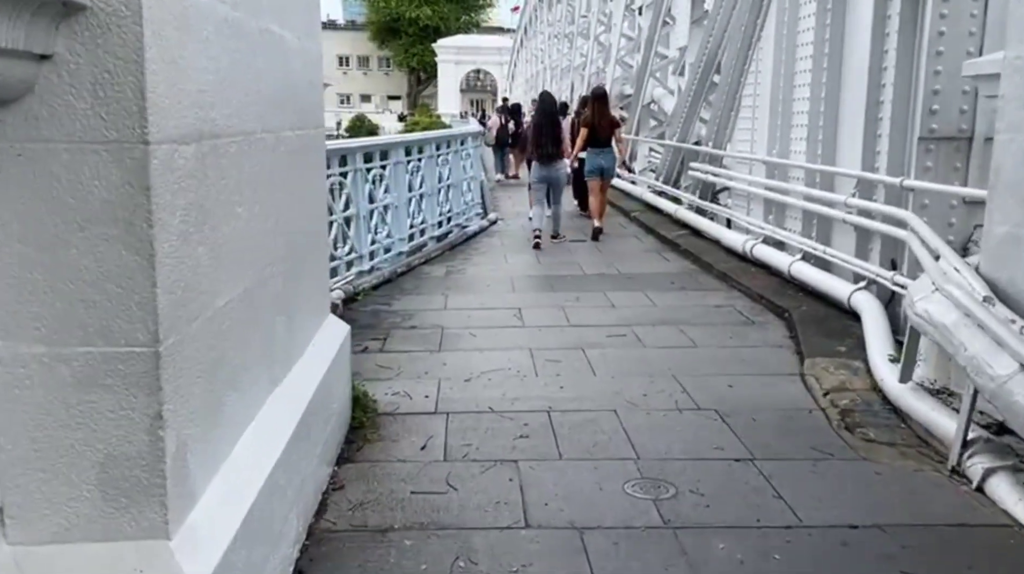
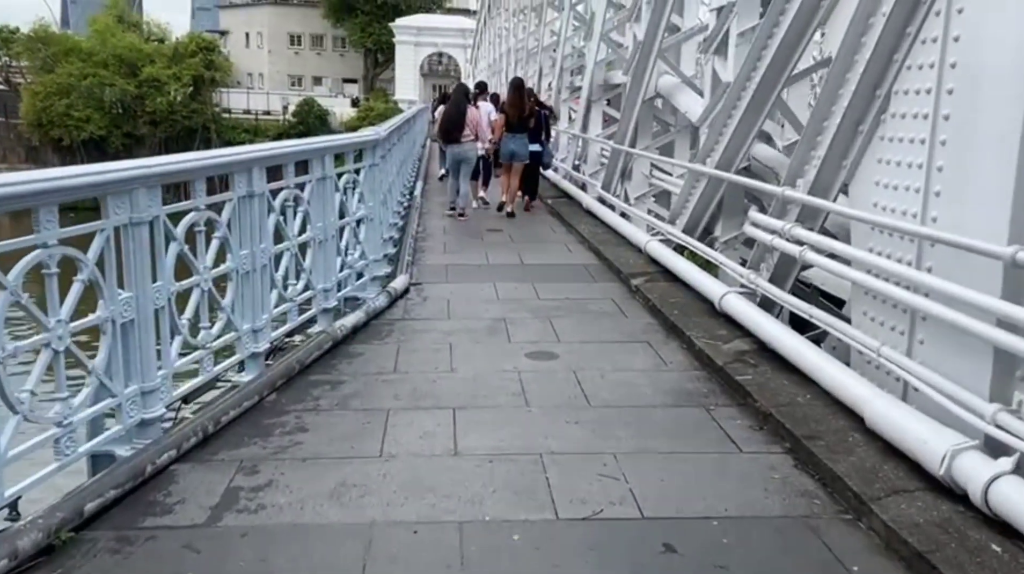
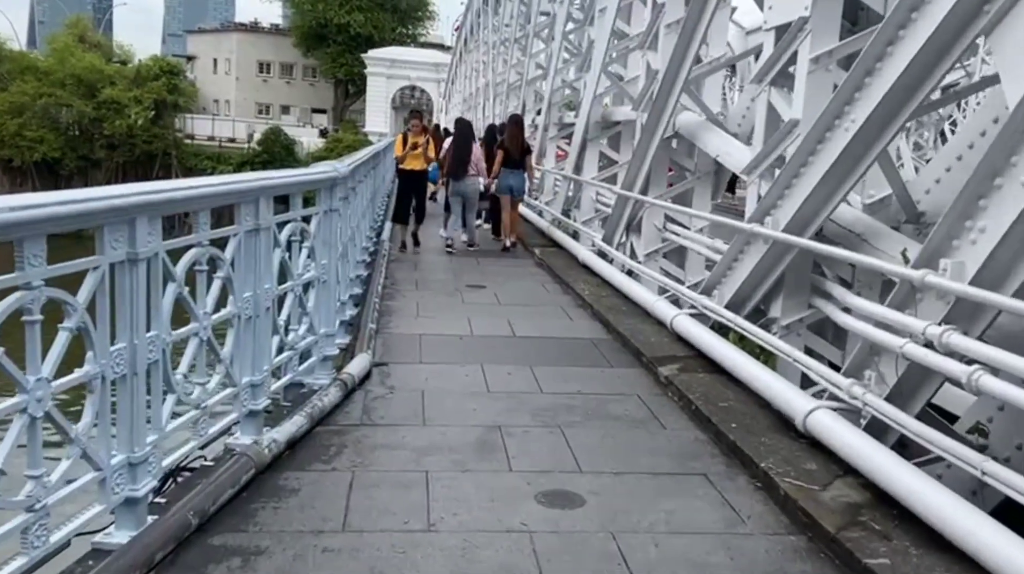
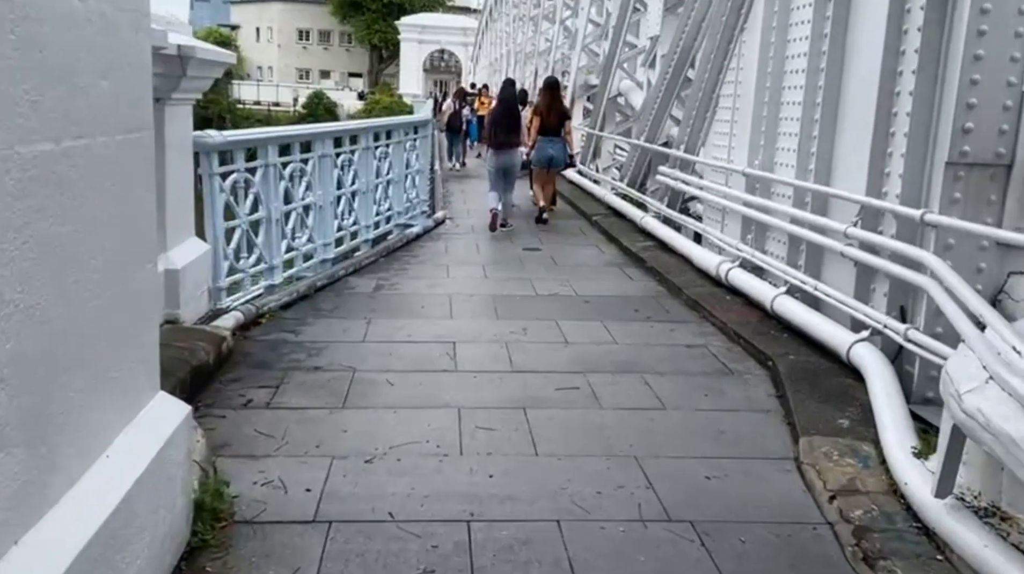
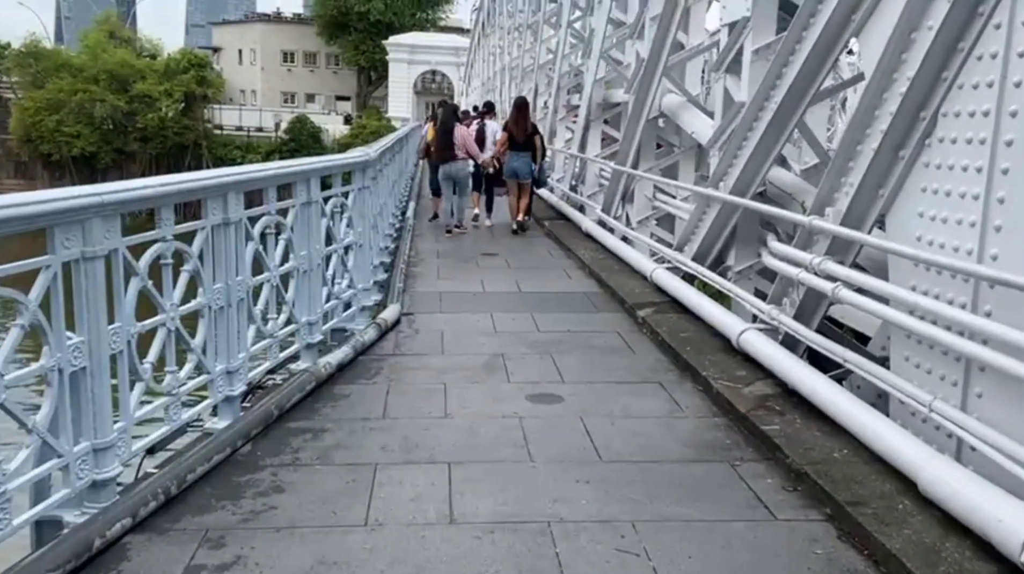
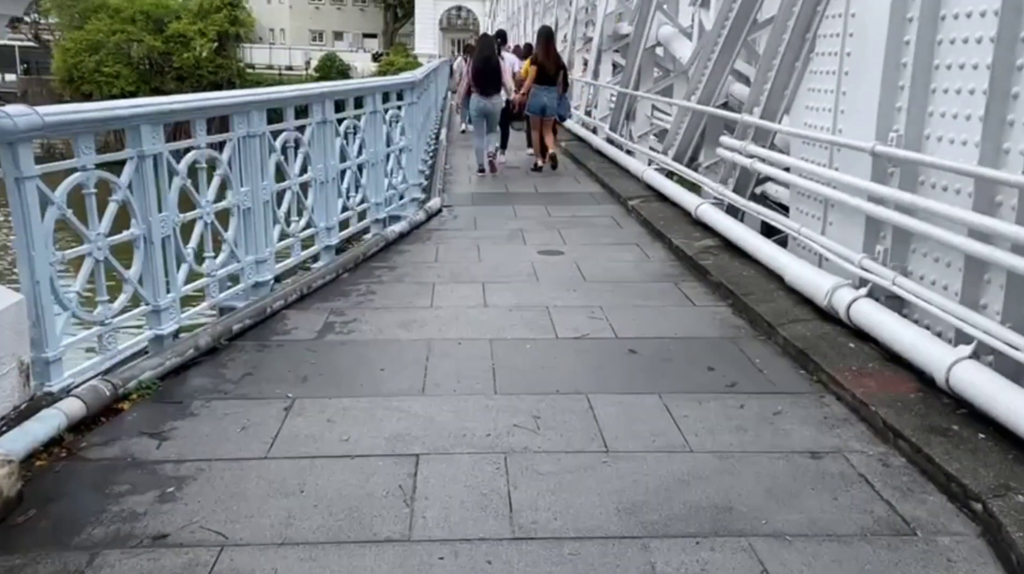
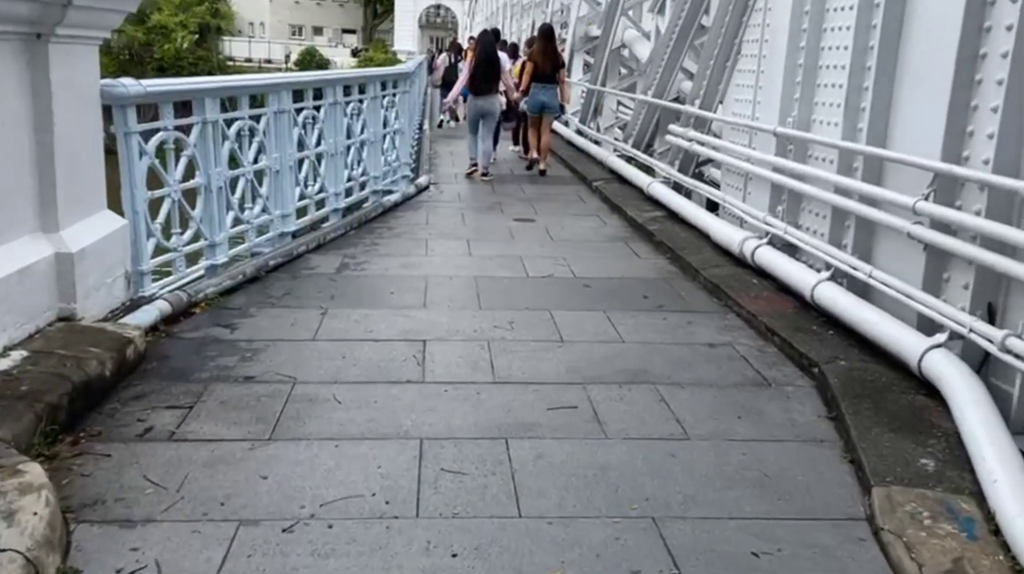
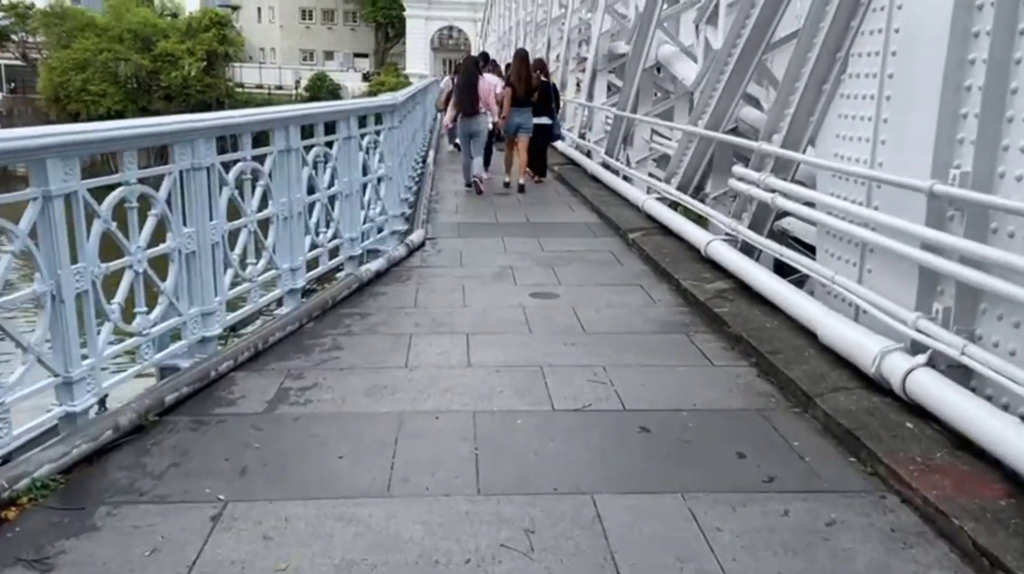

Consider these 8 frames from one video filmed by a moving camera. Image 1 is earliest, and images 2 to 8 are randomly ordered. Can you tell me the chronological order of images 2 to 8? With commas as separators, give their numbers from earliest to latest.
4, 7, 6, 8, 2, 5, 3
